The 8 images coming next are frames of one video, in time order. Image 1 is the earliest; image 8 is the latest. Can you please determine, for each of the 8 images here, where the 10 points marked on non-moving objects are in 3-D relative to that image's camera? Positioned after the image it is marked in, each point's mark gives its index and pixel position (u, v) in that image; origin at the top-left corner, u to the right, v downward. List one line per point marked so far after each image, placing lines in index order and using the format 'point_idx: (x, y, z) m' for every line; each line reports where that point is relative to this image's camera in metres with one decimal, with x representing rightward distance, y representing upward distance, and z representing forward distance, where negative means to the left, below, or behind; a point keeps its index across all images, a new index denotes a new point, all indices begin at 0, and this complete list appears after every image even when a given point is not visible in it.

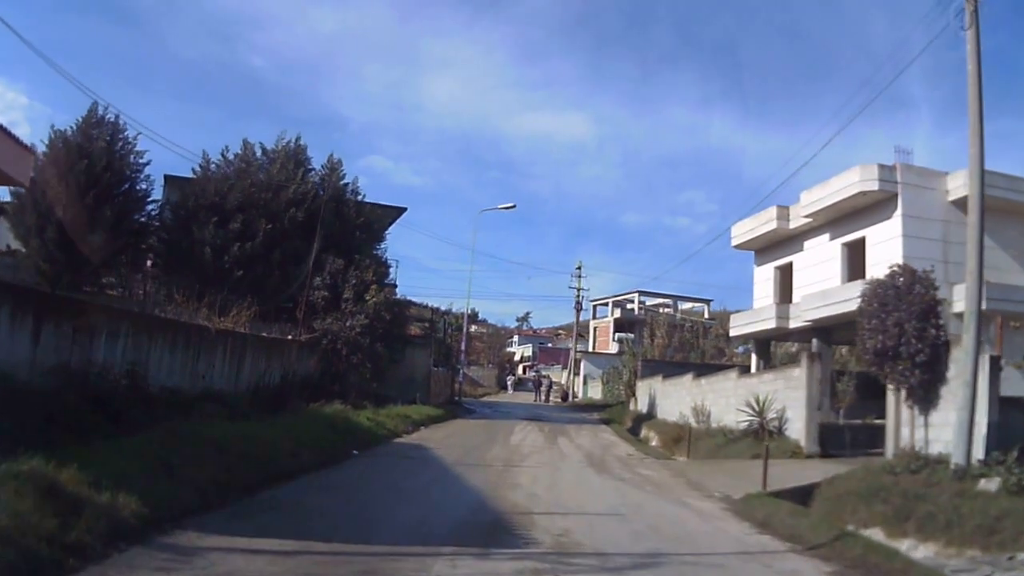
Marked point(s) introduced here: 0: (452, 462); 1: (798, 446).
0: (-1.0, -3.0, +16.5) m
1: (+6.0, -3.3, +19.8) m
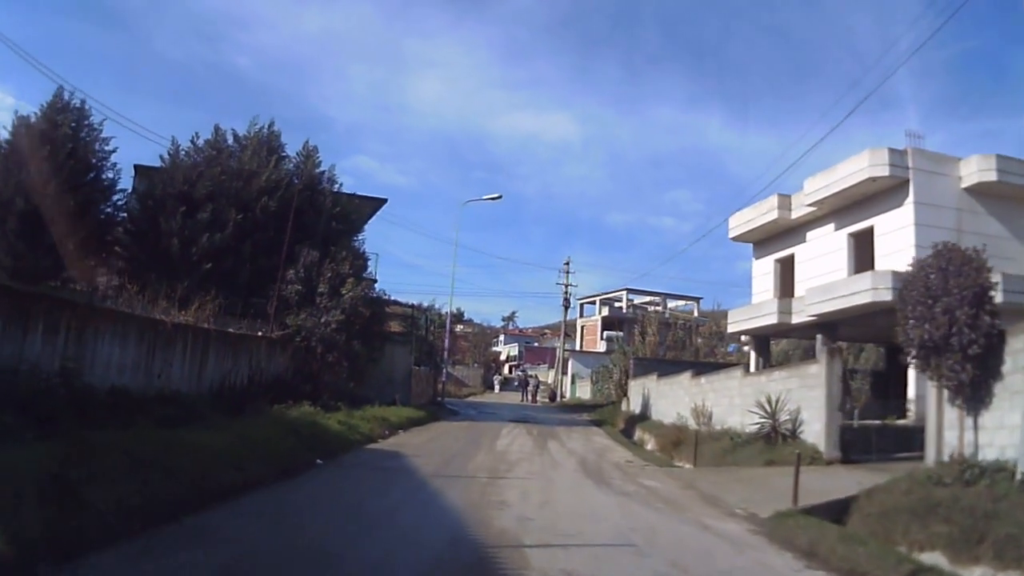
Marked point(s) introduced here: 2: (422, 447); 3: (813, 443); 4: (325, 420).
0: (-1.2, -2.8, +14.5) m
1: (+5.7, -3.0, +17.8) m
2: (-1.8, -3.2, +19.4) m
3: (+5.8, -2.9, +18.3) m
4: (-3.8, -2.7, +19.4) m
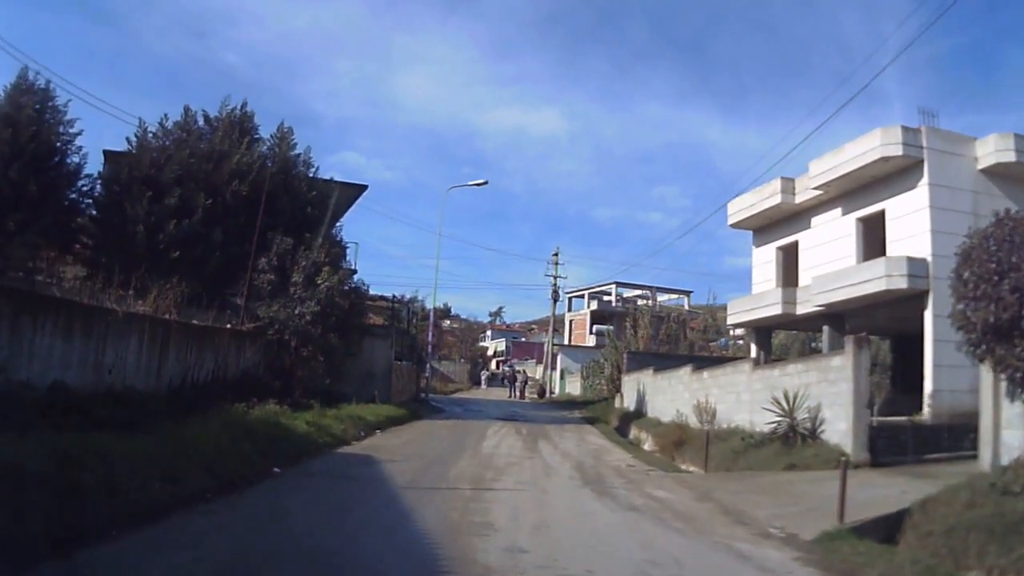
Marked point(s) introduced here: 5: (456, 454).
0: (-1.4, -2.5, +12.4) m
1: (+5.5, -2.8, +15.9) m
2: (-2.0, -3.0, +17.4) m
3: (+5.6, -2.6, +16.4) m
4: (-4.0, -2.4, +17.4) m
5: (-1.0, -2.9, +16.9) m
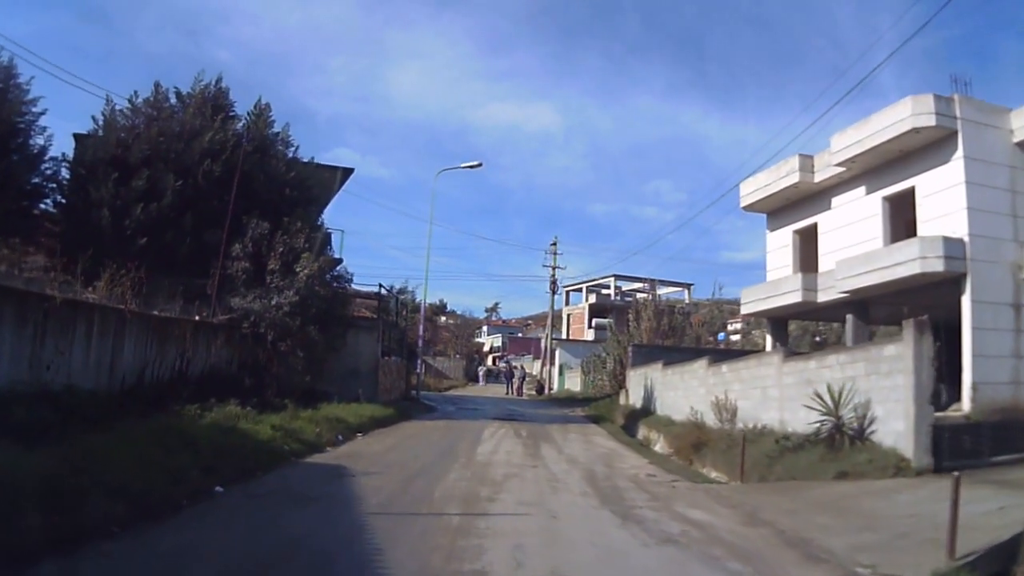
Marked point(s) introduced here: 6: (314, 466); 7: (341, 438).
0: (-1.4, -2.2, +10.0) m
1: (+5.5, -2.4, +13.5) m
2: (-2.1, -2.7, +14.9) m
3: (+5.6, -2.3, +13.9) m
4: (-4.0, -2.1, +14.9) m
5: (-1.0, -2.6, +14.4) m
6: (-2.8, -2.5, +13.6) m
7: (-3.2, -2.8, +18.0) m
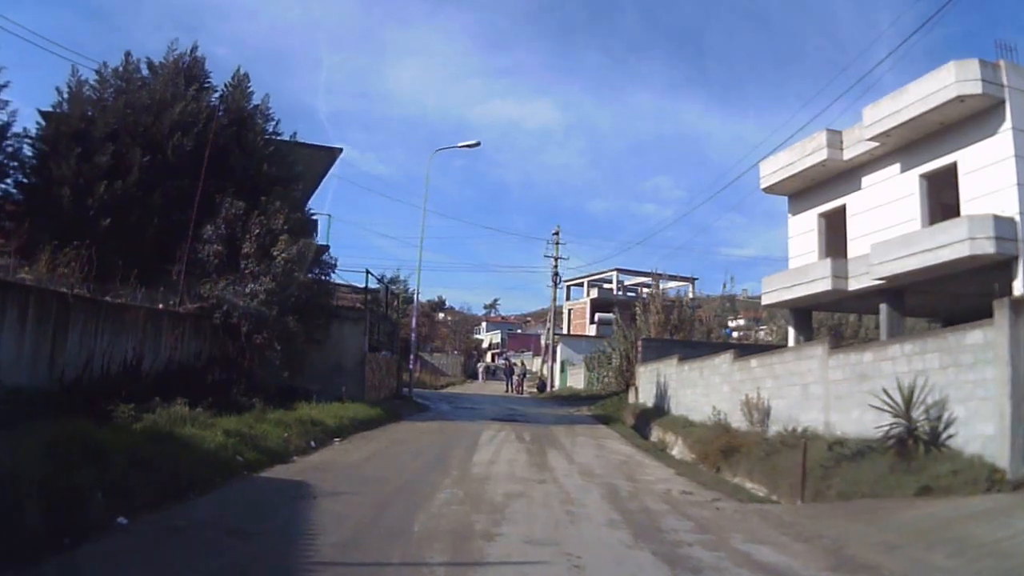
0: (-1.4, -2.0, +7.4) m
1: (+5.5, -2.1, +10.9) m
2: (-2.0, -2.4, +12.3) m
3: (+5.6, -2.0, +11.4) m
4: (-4.0, -1.8, +12.3) m
5: (-1.0, -2.3, +11.9) m
6: (-2.8, -2.2, +11.0) m
7: (-3.2, -2.5, +15.5) m
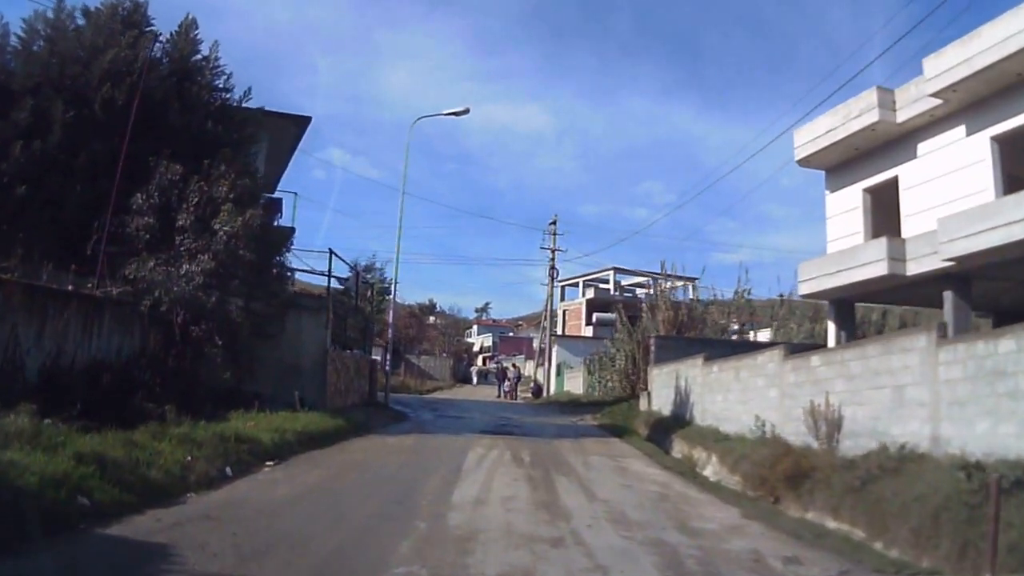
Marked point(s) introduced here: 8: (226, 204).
0: (-1.3, -1.5, +3.1) m
1: (+5.5, -1.7, +6.7) m
2: (-2.0, -1.9, +8.0) m
3: (+5.6, -1.6, +7.1) m
4: (-4.0, -1.4, +8.0) m
5: (-1.0, -1.9, +7.6) m
6: (-2.8, -1.8, +6.7) m
7: (-3.2, -2.1, +11.2) m
8: (-5.9, +1.7, +19.7) m
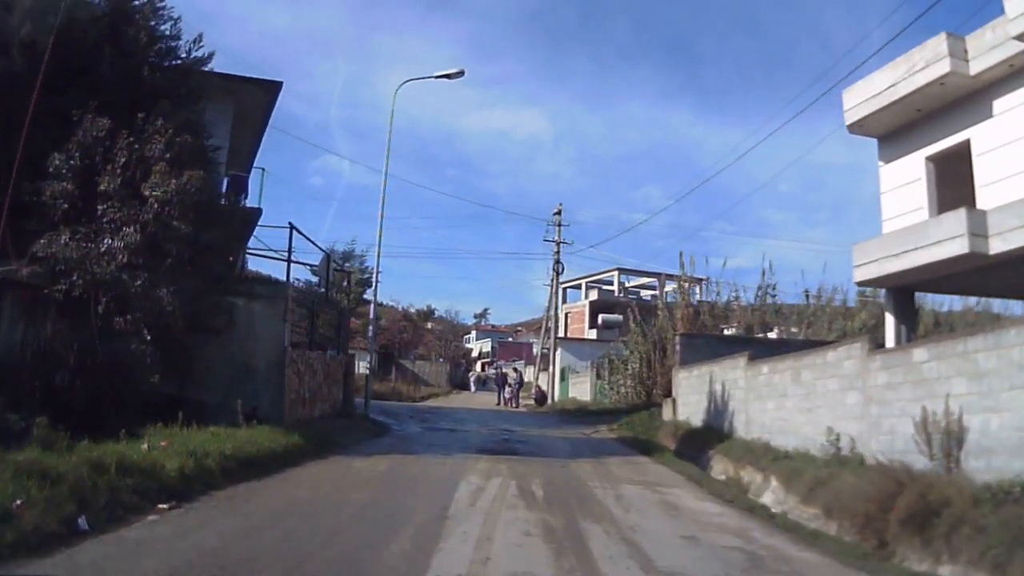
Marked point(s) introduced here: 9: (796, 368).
0: (-1.3, -1.1, -0.7) m
1: (+5.6, -1.3, +2.9) m
2: (-2.0, -1.6, +4.2) m
3: (+5.7, -1.2, +3.3) m
4: (-4.0, -1.1, +4.2) m
5: (-0.9, -1.5, +3.8) m
6: (-2.7, -1.4, +2.9) m
7: (-3.2, -1.8, +7.3) m
8: (-5.8, +1.9, +15.9) m
9: (+4.6, -1.3, +15.4) m
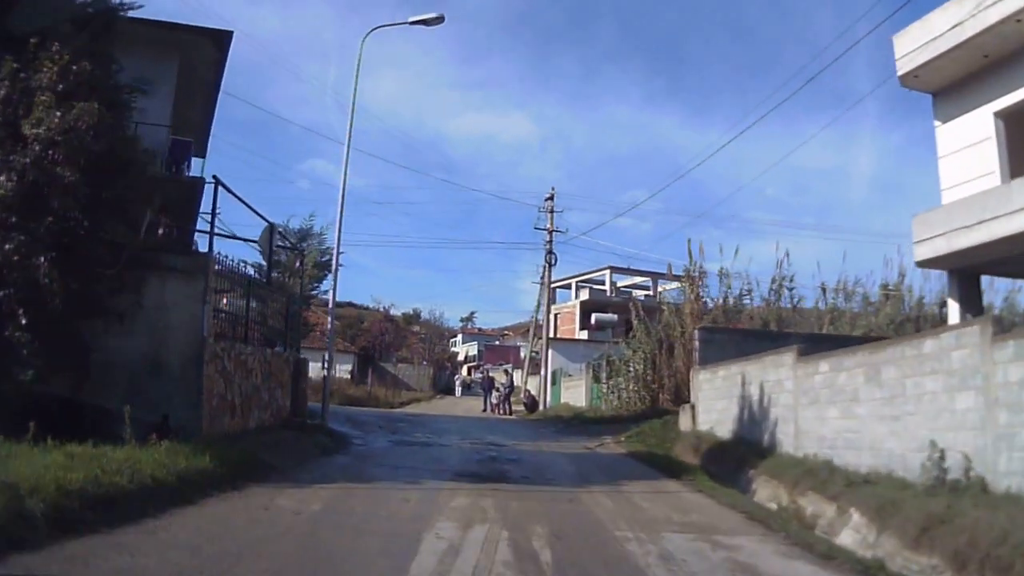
0: (-1.2, -0.7, -4.4) m
1: (+5.6, -0.9, -0.7) m
2: (-1.9, -1.2, +0.5) m
3: (+5.7, -0.8, -0.3) m
4: (-3.9, -0.7, +0.5) m
5: (-0.9, -1.1, +0.1) m
6: (-2.7, -1.0, -0.8) m
7: (-3.2, -1.4, +3.6) m
8: (-5.9, +2.3, +12.2) m
9: (+4.5, -0.9, +11.8) m
